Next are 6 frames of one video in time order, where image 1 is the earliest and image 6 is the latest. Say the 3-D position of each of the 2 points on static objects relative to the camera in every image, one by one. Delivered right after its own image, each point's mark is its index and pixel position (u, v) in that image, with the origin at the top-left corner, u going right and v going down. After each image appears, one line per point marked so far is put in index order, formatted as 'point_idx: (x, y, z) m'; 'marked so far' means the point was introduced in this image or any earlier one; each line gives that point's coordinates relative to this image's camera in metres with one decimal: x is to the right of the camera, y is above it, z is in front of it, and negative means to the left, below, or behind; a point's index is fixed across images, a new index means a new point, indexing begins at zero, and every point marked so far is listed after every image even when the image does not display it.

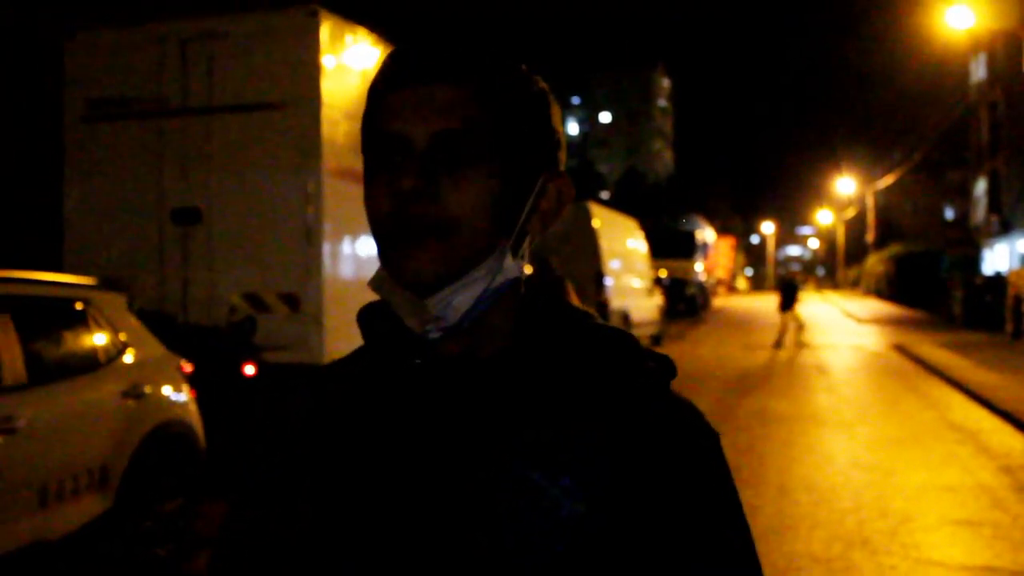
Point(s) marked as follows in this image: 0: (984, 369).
0: (+7.3, -1.3, +17.3) m
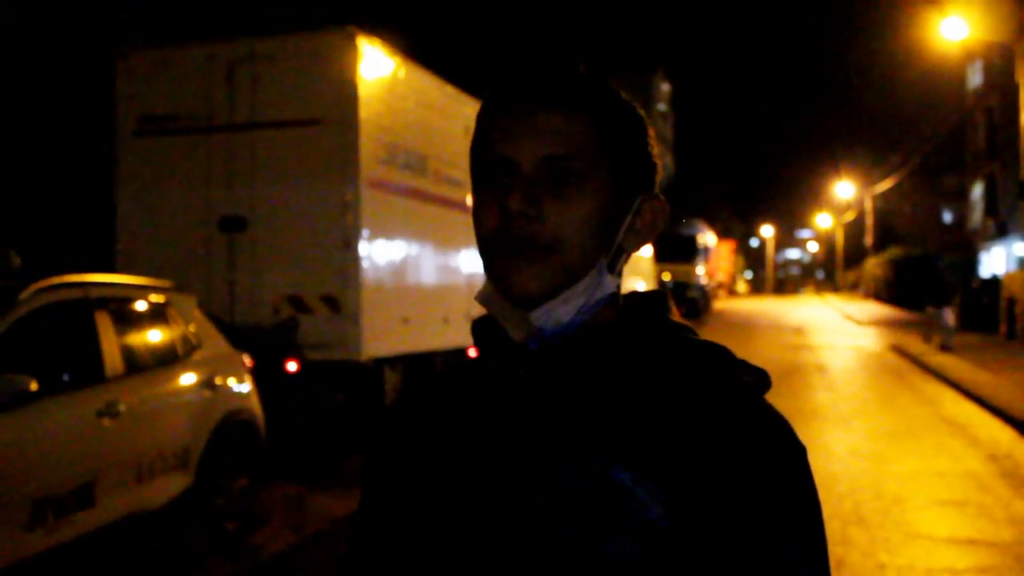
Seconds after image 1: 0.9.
0: (+7.5, -1.3, +18.0) m
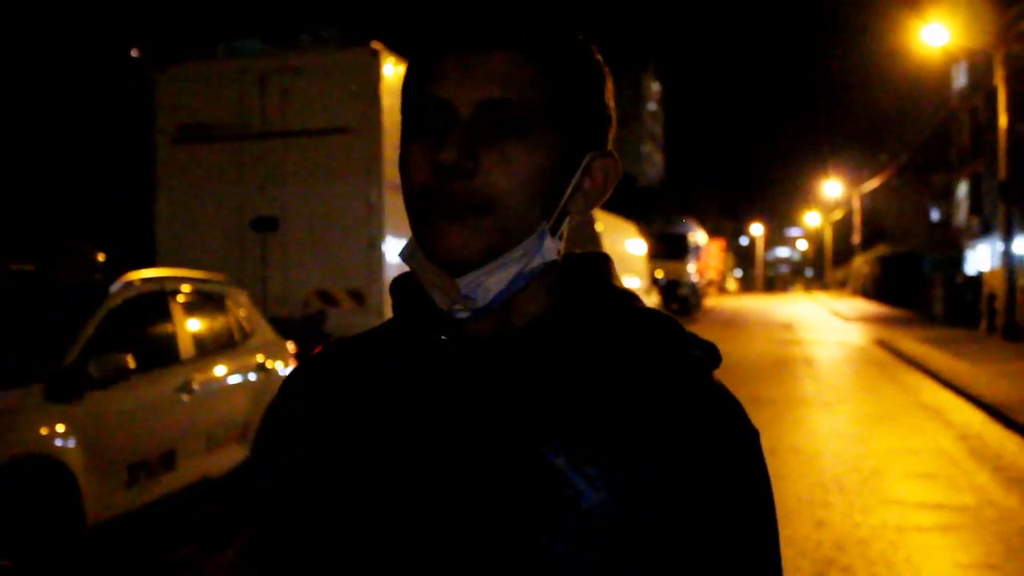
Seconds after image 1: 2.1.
0: (+7.5, -1.2, +18.9) m
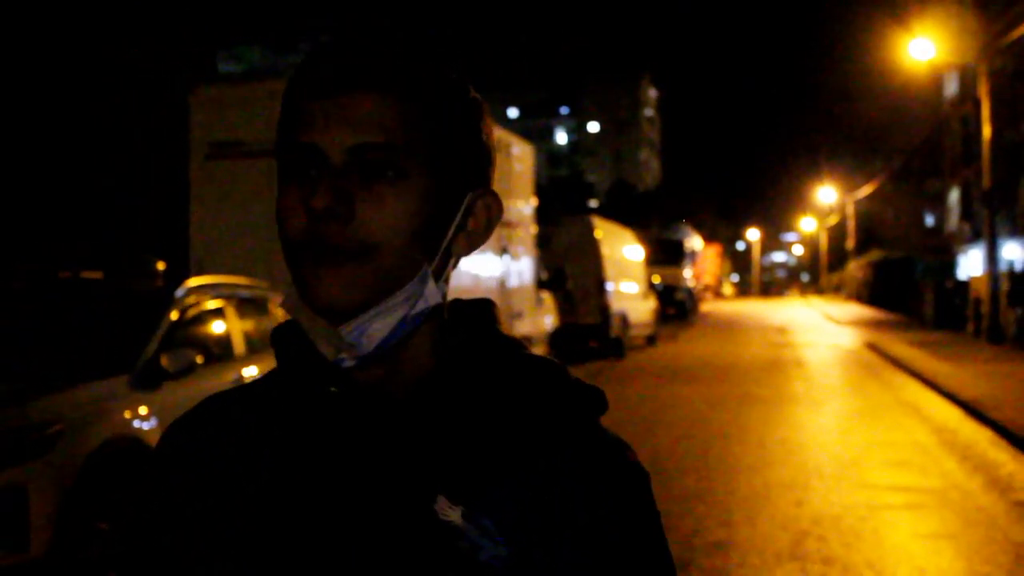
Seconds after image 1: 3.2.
0: (+7.5, -1.3, +19.7) m
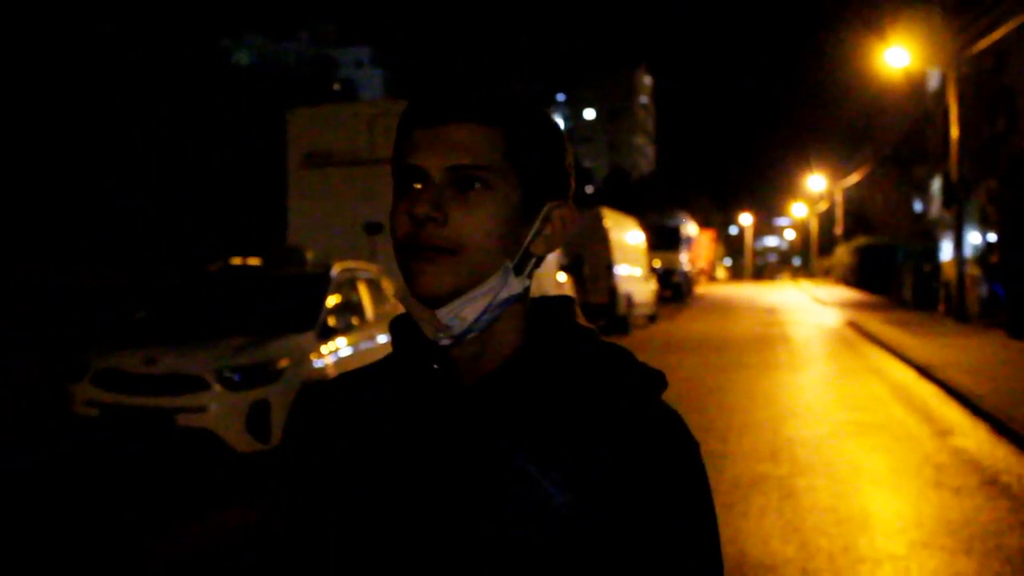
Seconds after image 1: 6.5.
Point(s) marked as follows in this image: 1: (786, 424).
0: (+7.9, -1.0, +22.4) m
1: (+2.7, -1.3, +11.0) m
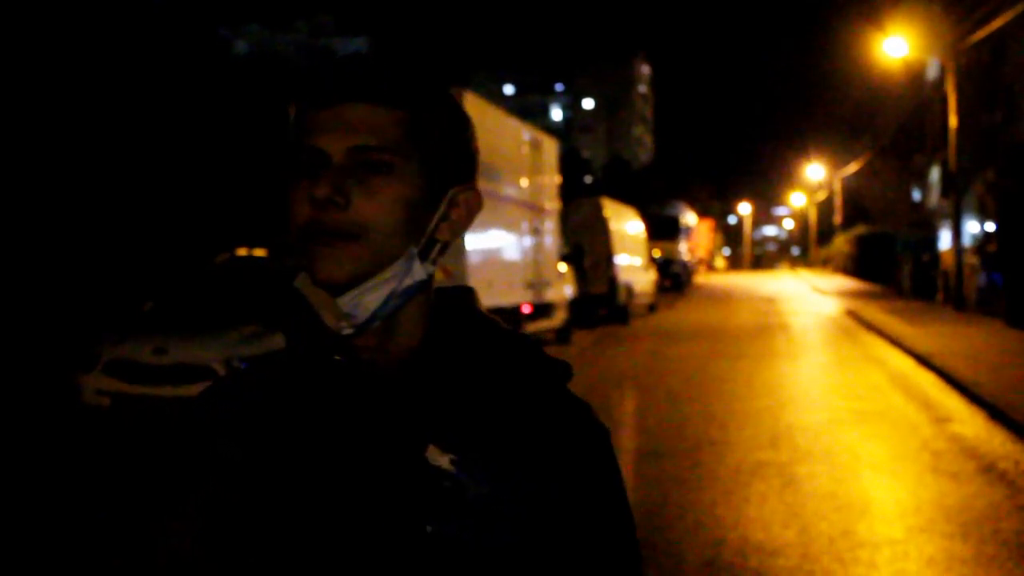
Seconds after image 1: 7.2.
0: (+8.0, -0.8, +22.5) m
1: (+2.7, -1.2, +11.1) m
